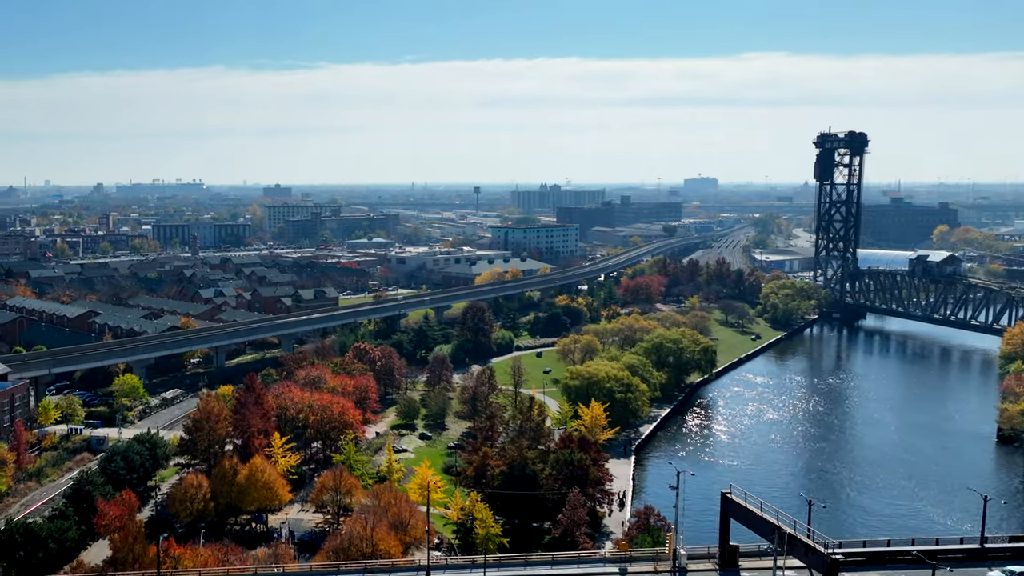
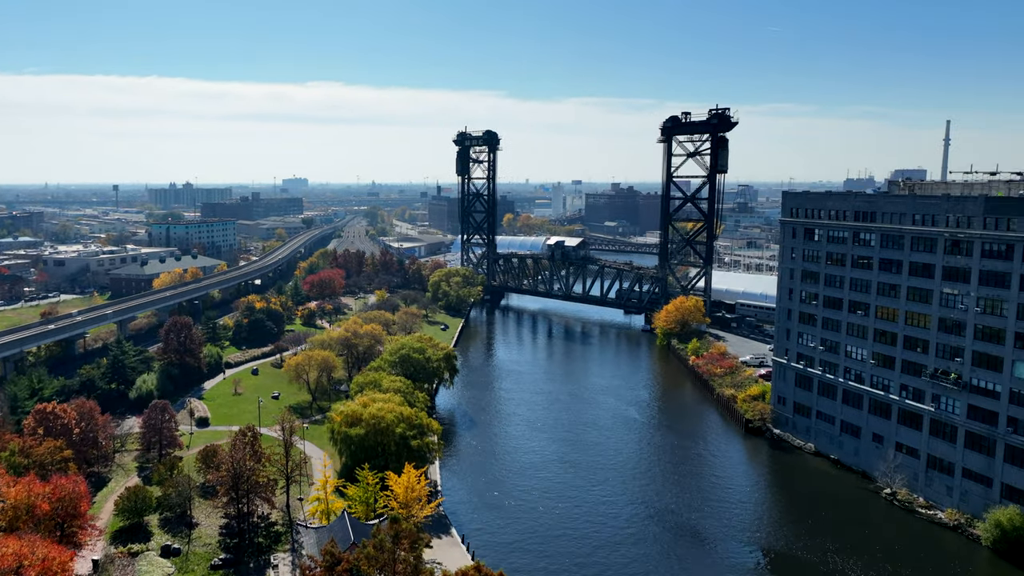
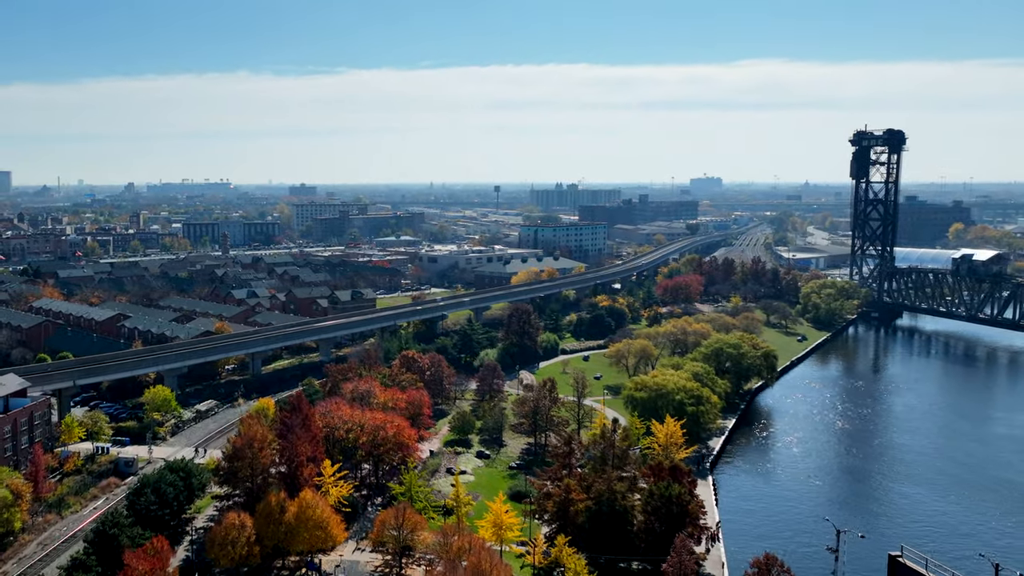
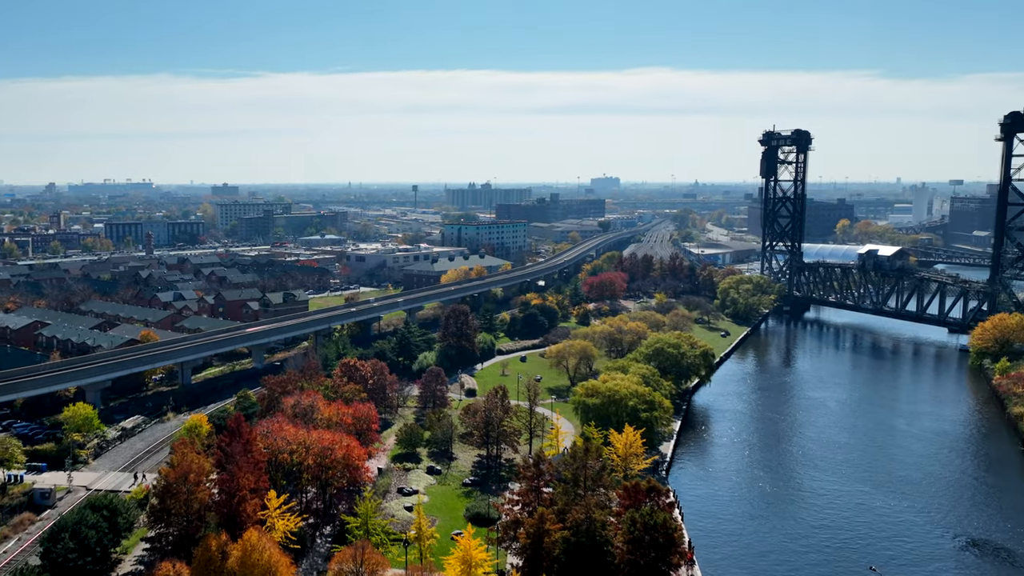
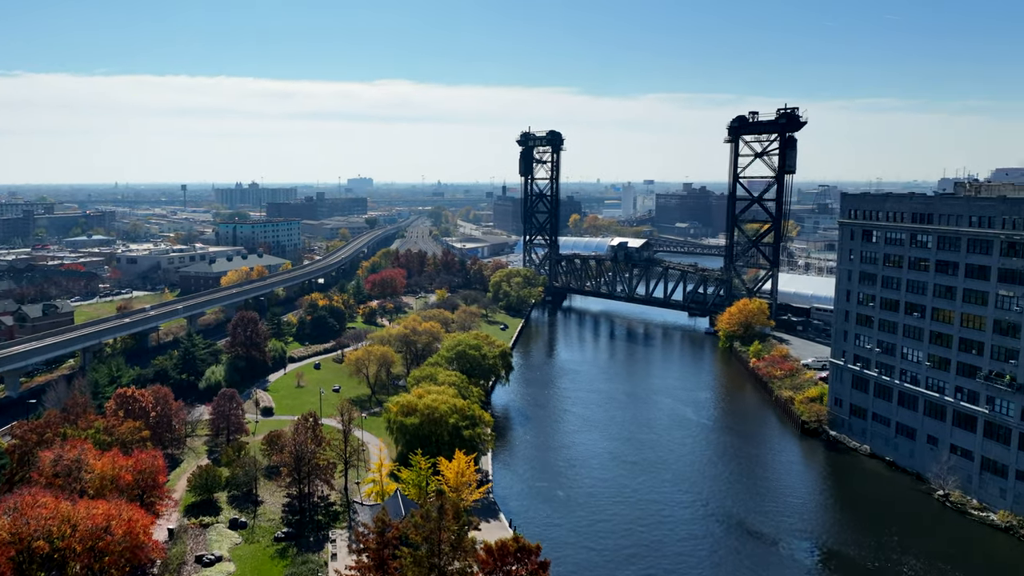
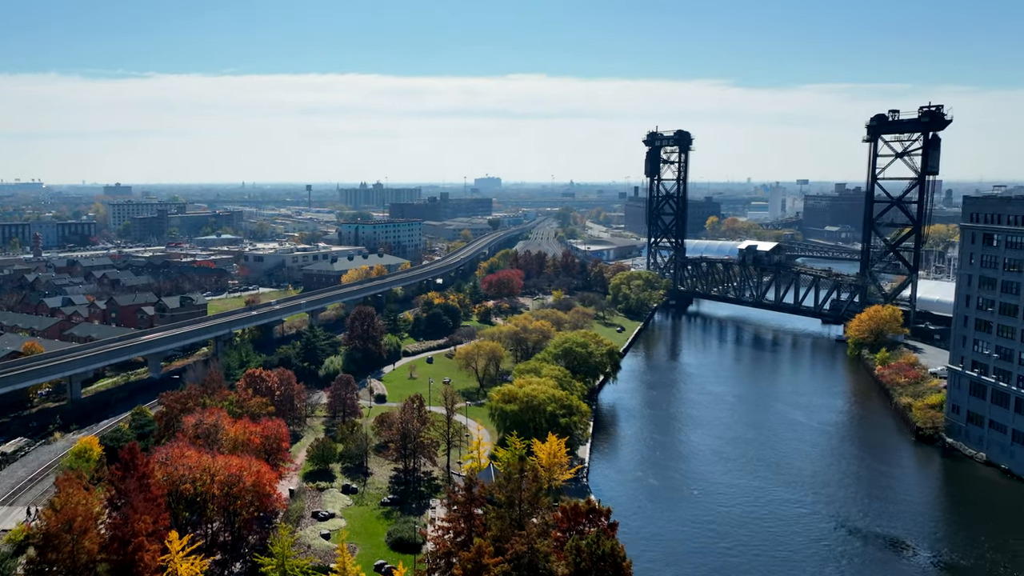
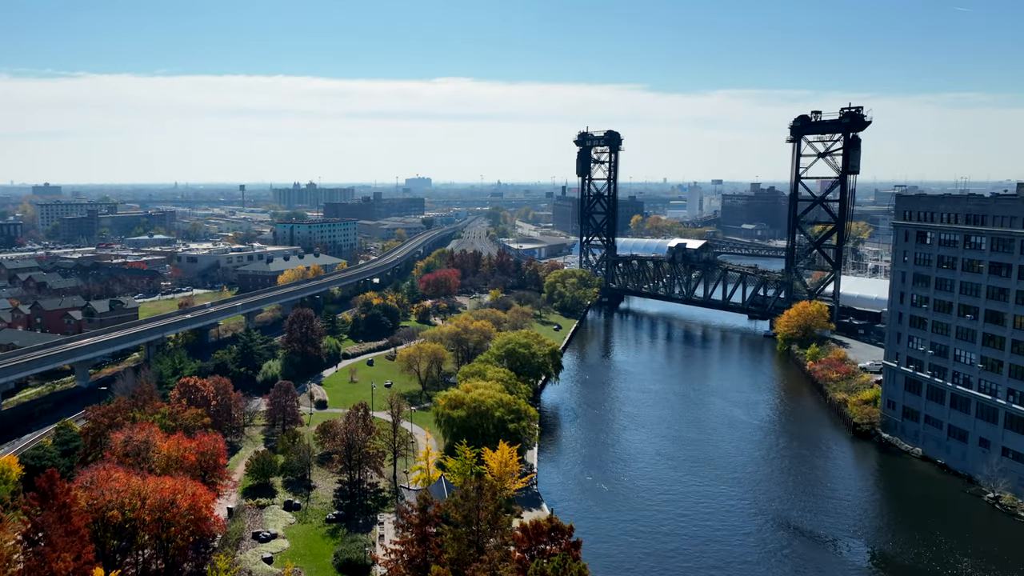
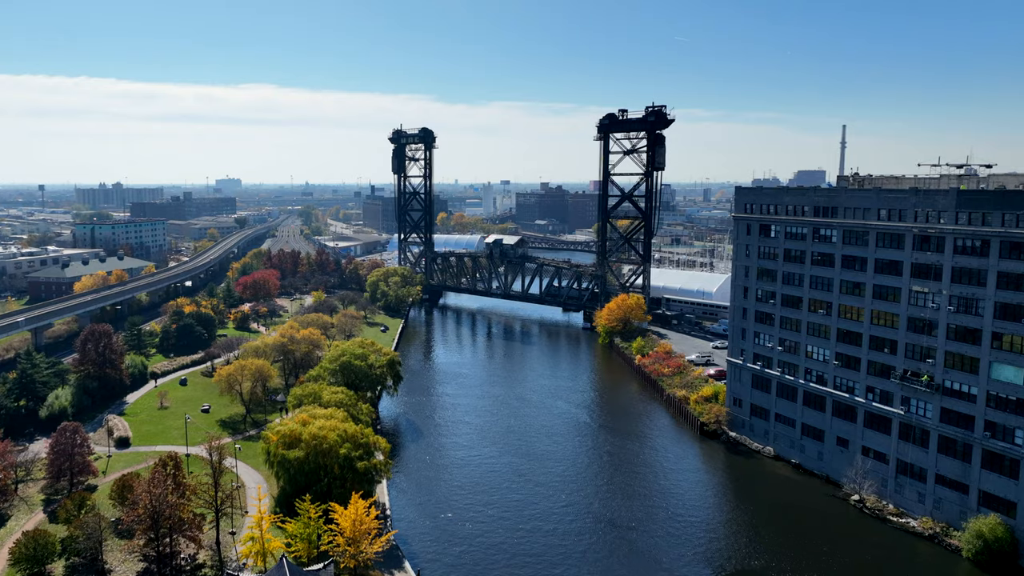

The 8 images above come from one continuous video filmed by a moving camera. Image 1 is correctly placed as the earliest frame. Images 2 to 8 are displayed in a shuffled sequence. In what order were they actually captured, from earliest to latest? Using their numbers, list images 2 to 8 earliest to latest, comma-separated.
3, 4, 6, 7, 5, 2, 8
